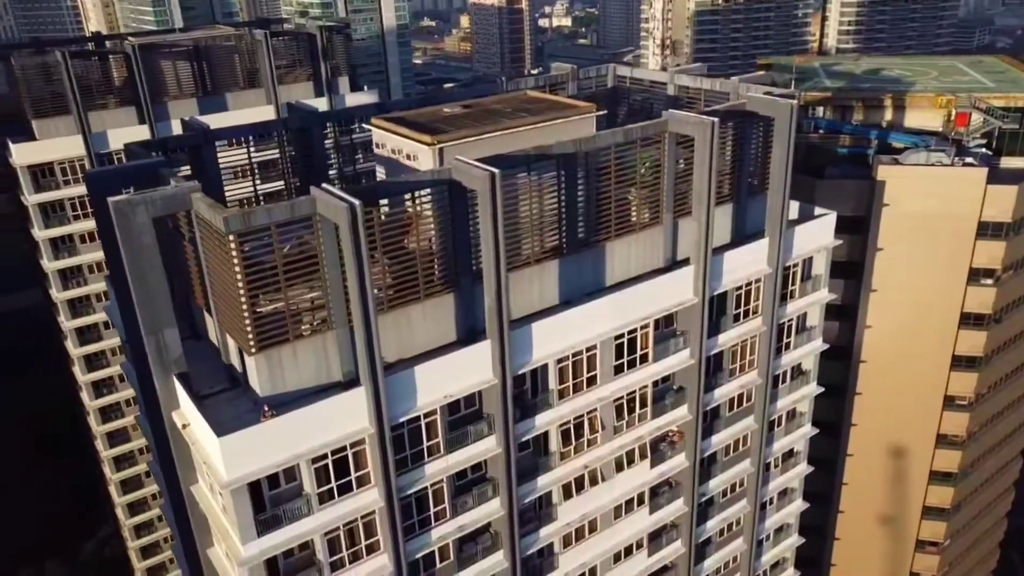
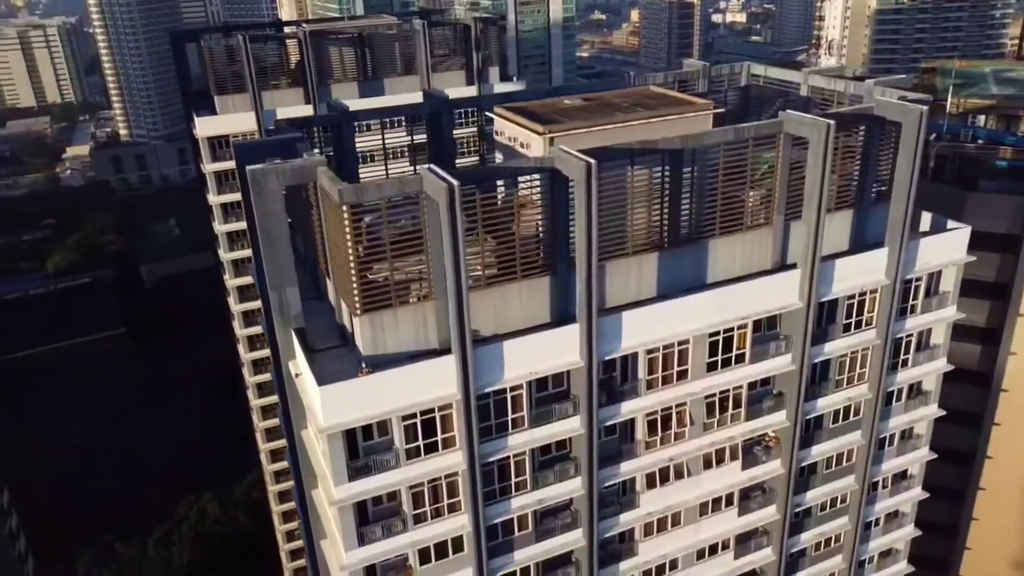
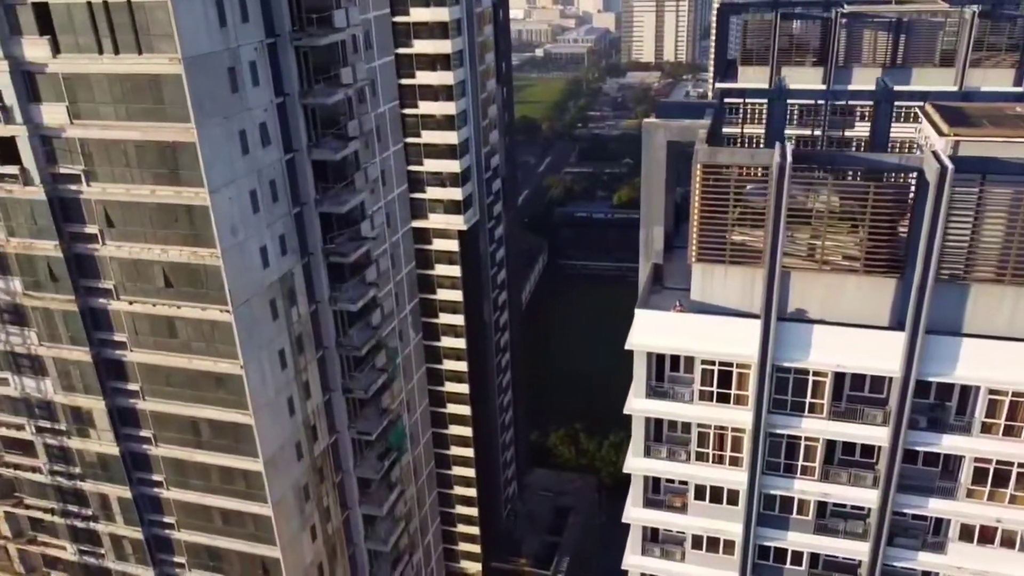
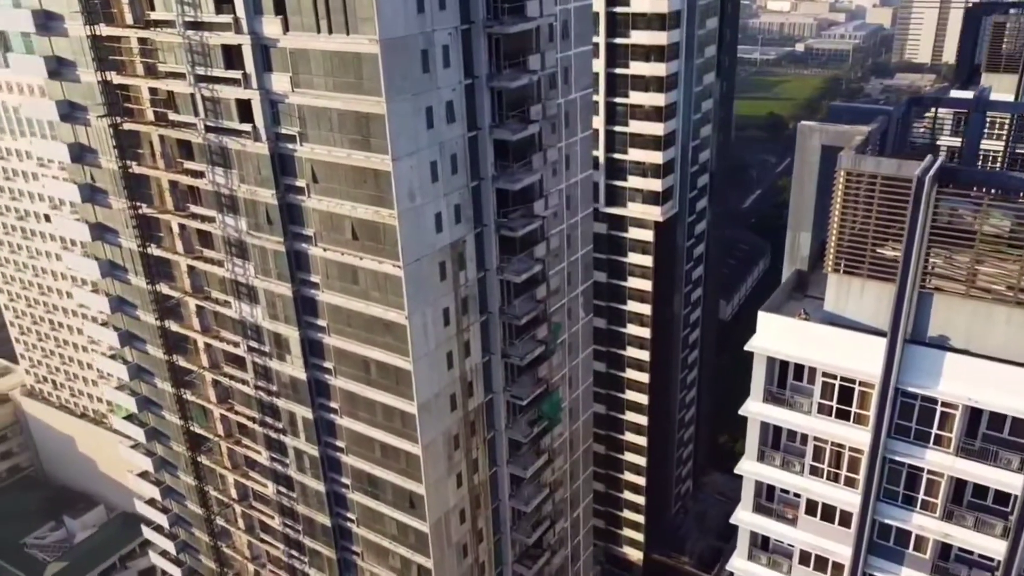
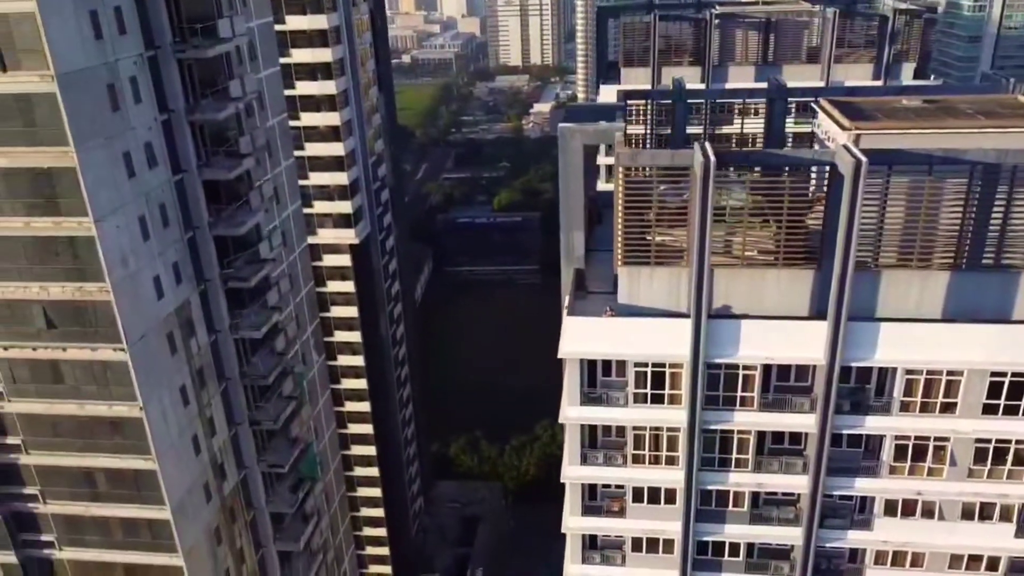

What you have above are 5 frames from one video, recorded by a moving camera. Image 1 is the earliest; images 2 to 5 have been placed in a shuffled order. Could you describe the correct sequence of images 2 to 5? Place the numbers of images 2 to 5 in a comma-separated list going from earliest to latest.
2, 5, 3, 4
